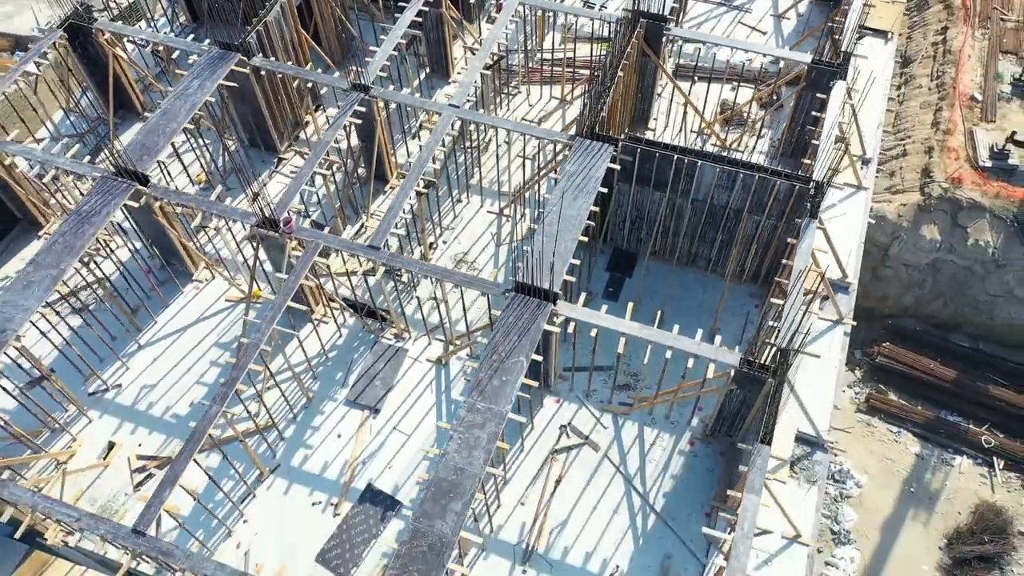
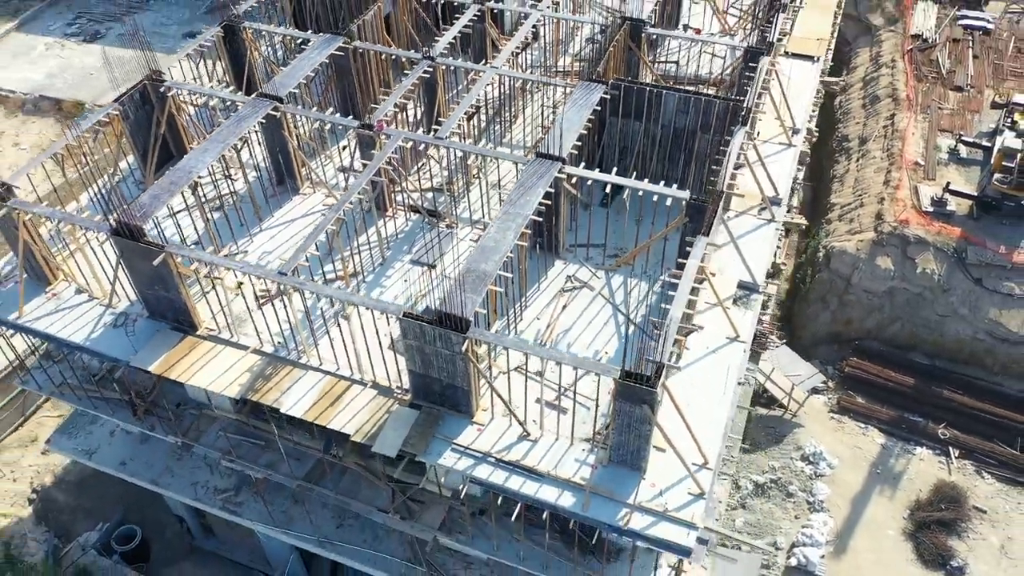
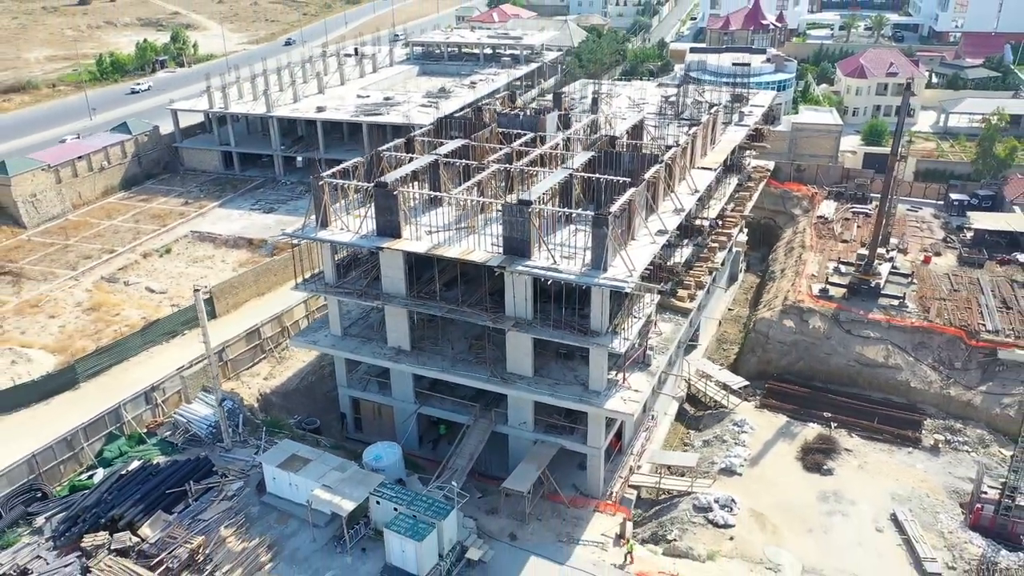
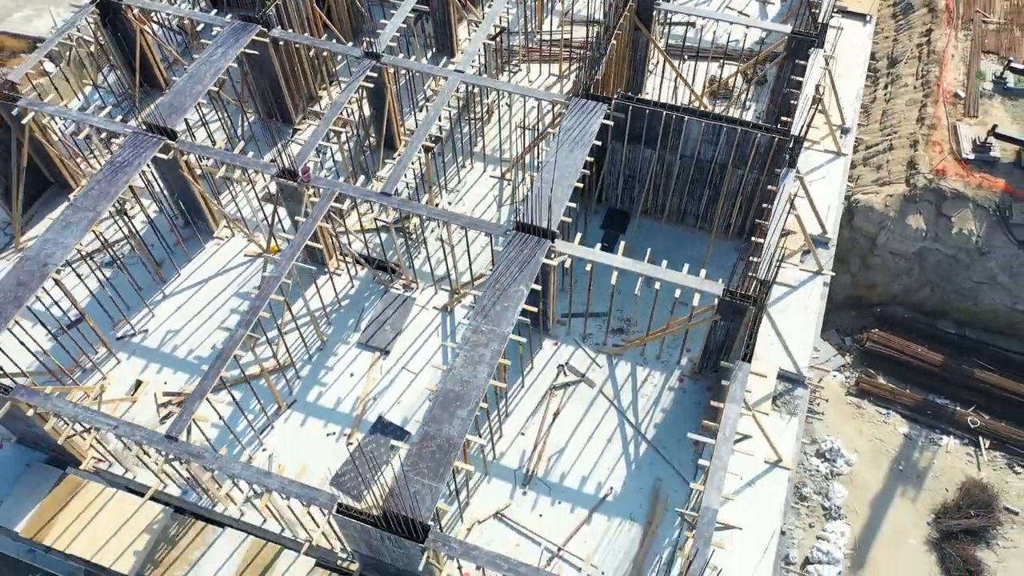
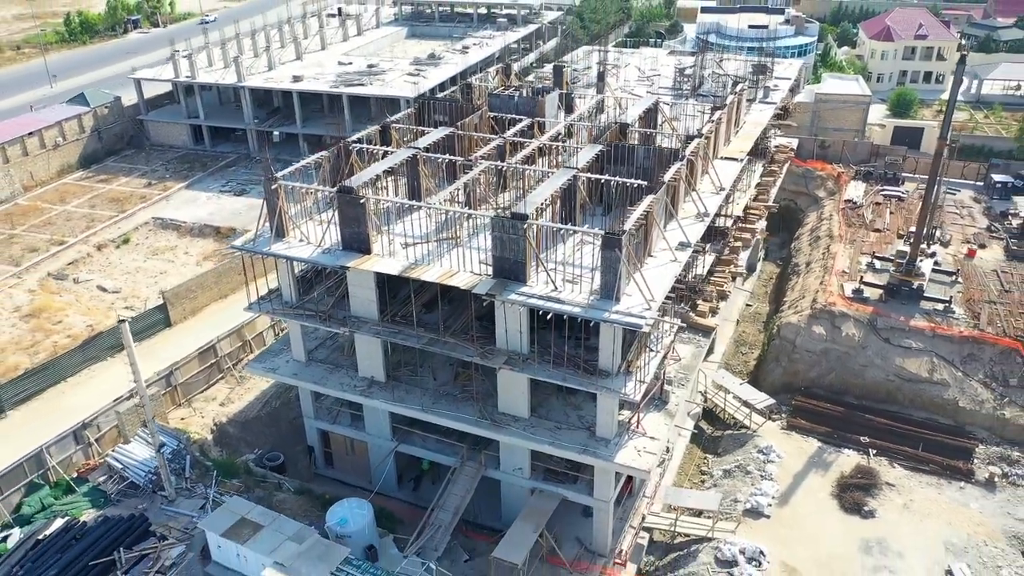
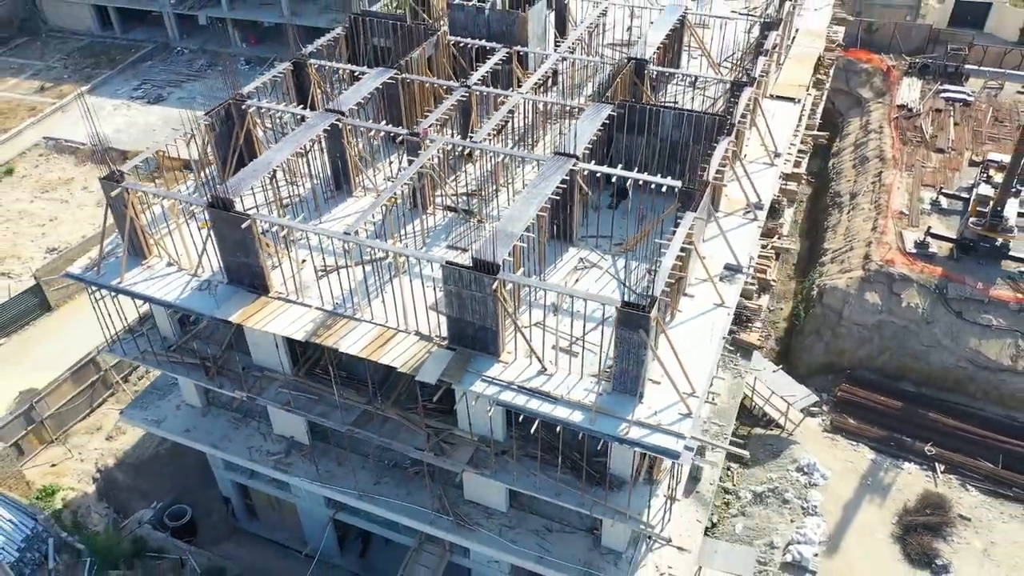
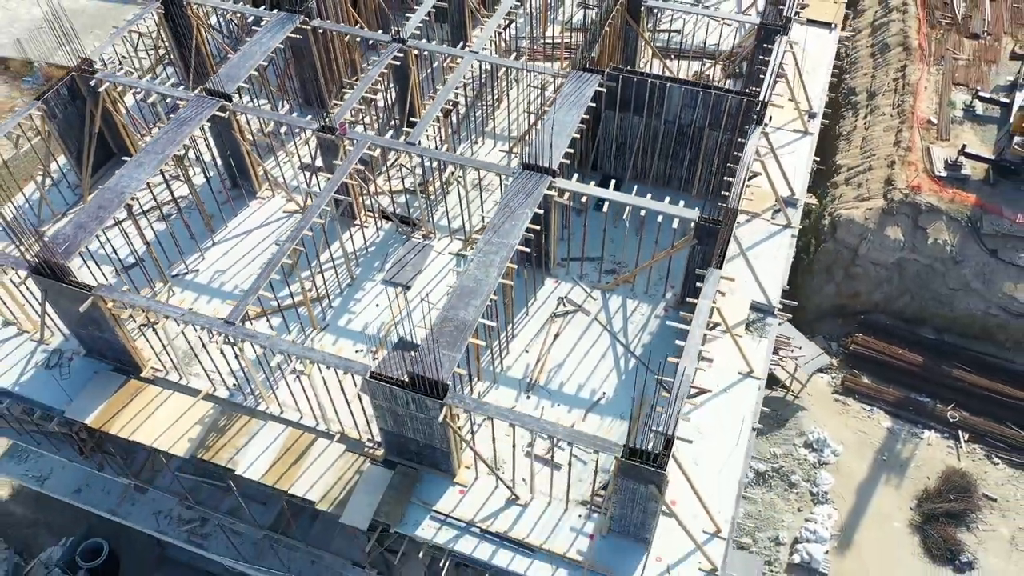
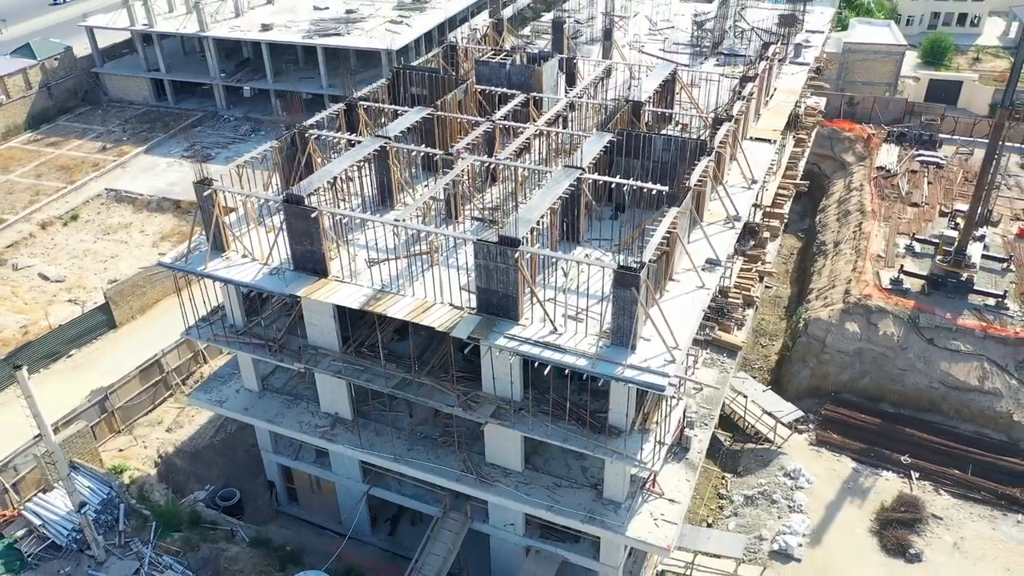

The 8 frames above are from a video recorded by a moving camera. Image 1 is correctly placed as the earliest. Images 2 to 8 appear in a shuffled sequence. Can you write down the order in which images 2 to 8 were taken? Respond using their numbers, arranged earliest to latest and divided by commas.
4, 7, 2, 6, 8, 5, 3
